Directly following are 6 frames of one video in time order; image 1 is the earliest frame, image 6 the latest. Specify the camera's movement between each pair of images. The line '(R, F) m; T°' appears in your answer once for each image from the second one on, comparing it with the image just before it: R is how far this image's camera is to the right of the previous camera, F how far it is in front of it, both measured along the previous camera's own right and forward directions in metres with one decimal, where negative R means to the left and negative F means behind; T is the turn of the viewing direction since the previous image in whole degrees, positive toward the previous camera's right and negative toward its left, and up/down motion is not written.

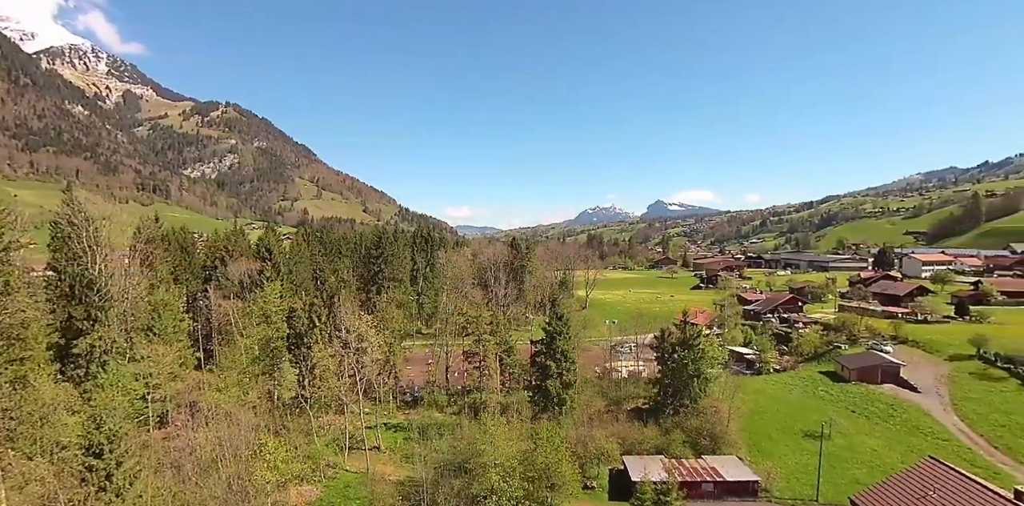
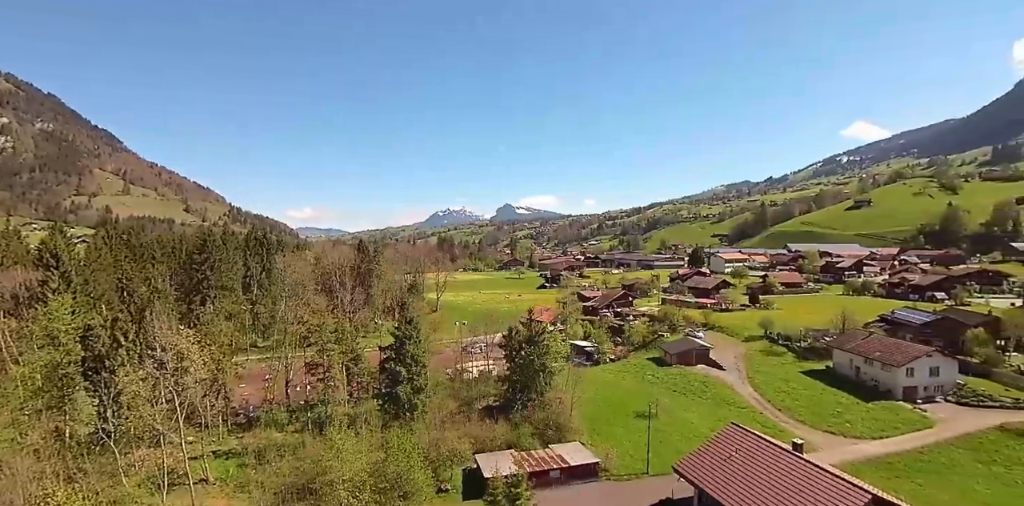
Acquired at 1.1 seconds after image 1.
(-0.1, +0.4) m; +16°
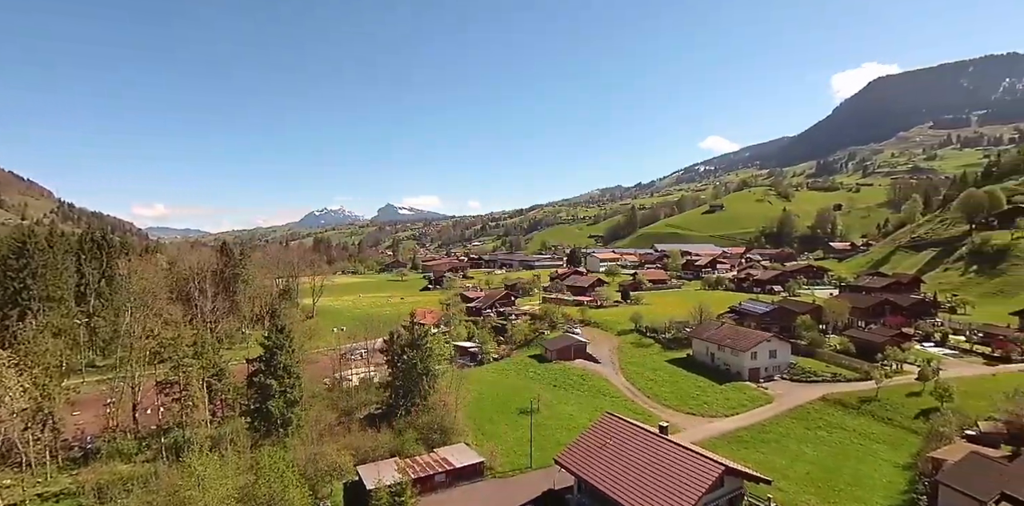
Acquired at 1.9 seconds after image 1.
(-0.2, +0.4) m; +12°
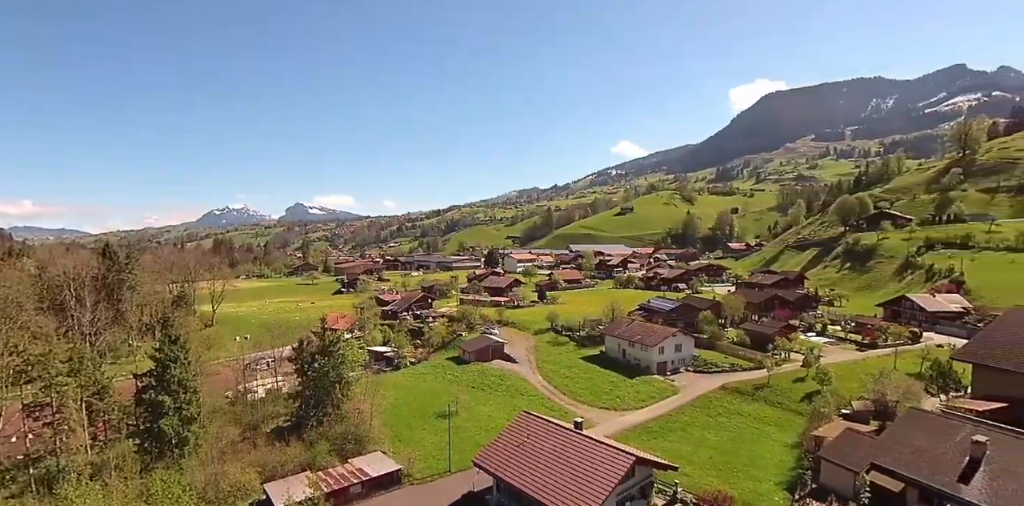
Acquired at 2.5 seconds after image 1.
(-0.2, +0.4) m; +9°
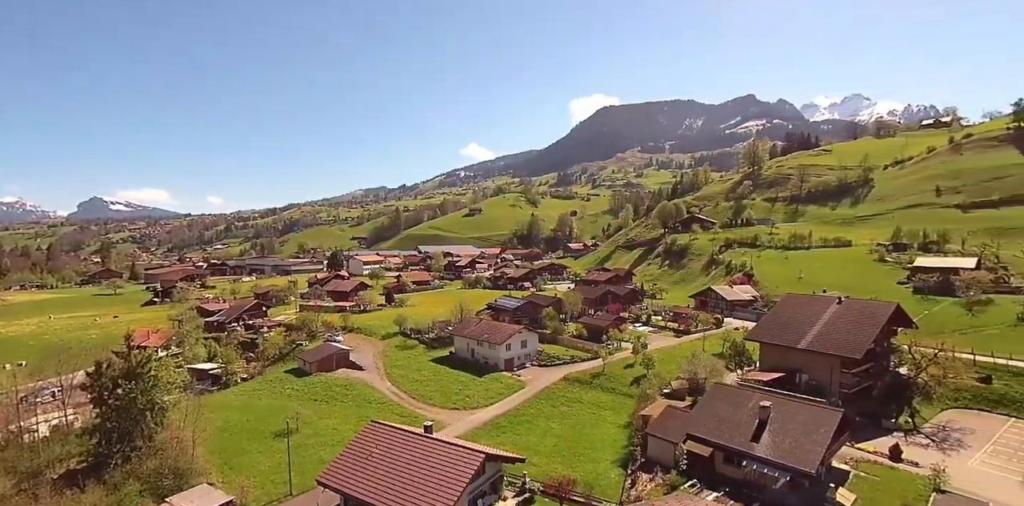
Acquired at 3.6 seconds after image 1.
(-0.3, +0.9) m; +16°
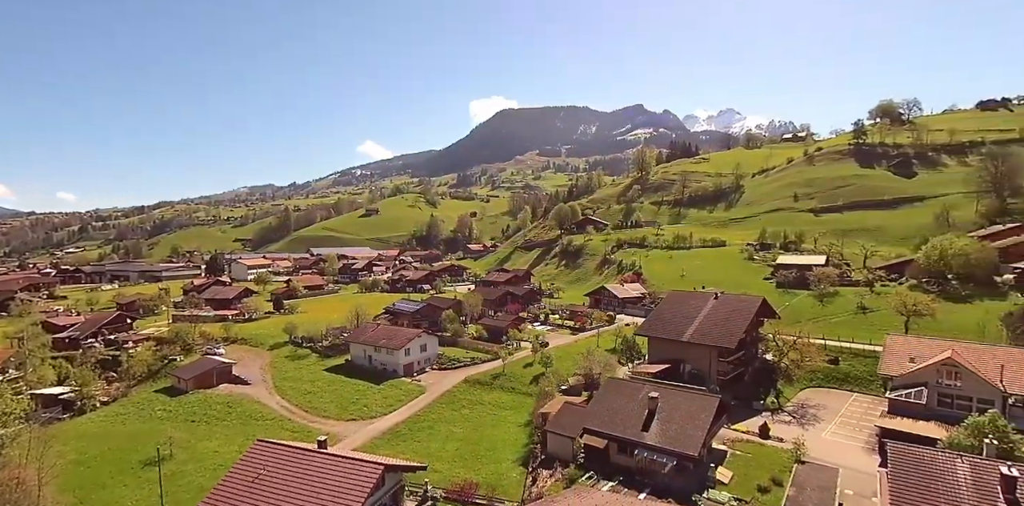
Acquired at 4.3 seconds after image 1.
(-0.3, +0.9) m; +10°
